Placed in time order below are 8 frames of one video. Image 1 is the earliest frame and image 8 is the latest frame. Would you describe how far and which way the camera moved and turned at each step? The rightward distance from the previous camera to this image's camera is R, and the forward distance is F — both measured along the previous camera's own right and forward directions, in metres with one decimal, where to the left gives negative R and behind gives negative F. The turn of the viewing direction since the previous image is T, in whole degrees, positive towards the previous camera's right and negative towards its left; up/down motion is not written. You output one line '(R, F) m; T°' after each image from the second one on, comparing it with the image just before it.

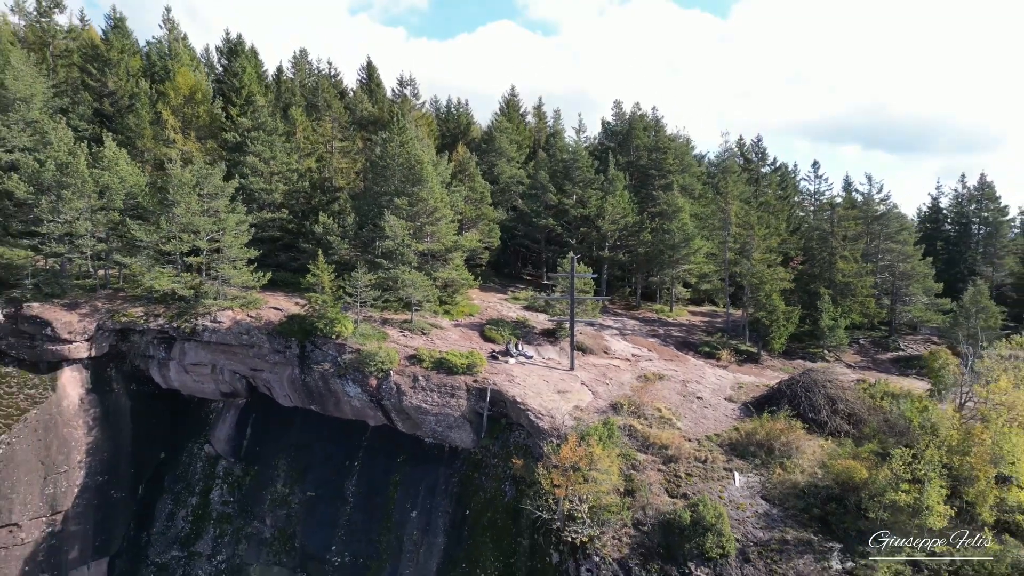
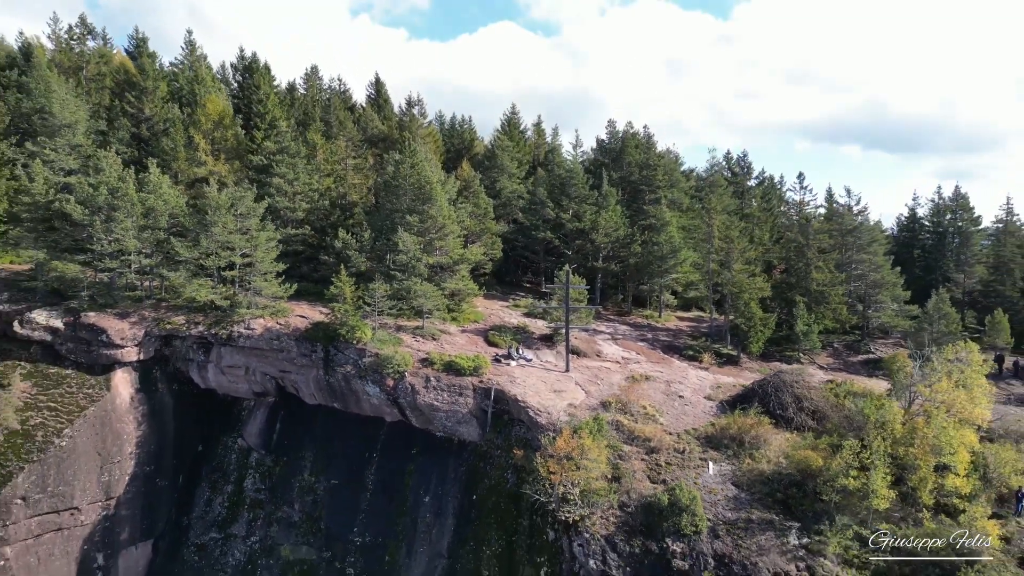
(0.0, -2.6) m; 0°
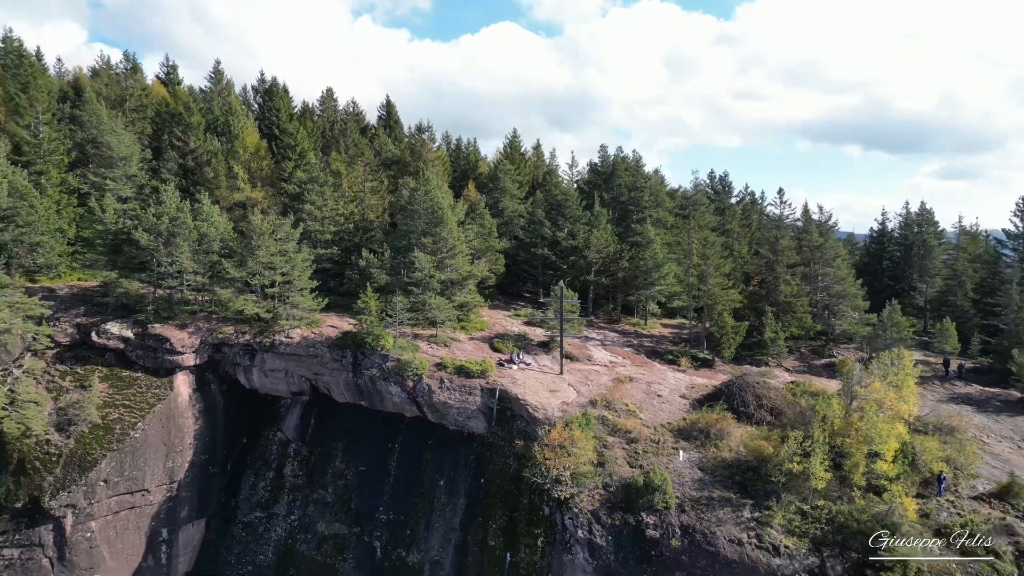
(0.0, -4.1) m; 0°
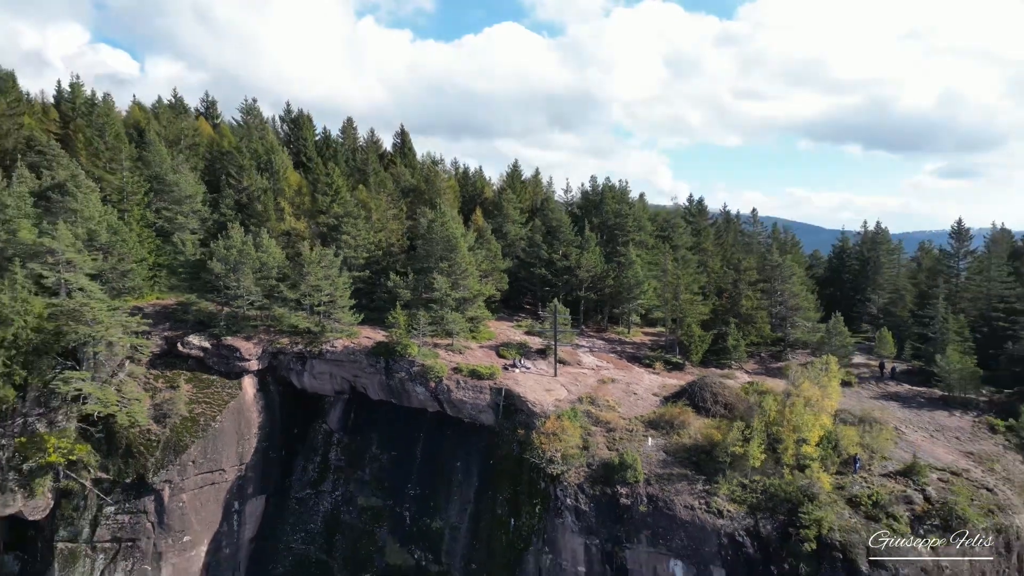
(-0.1, -6.5) m; 0°
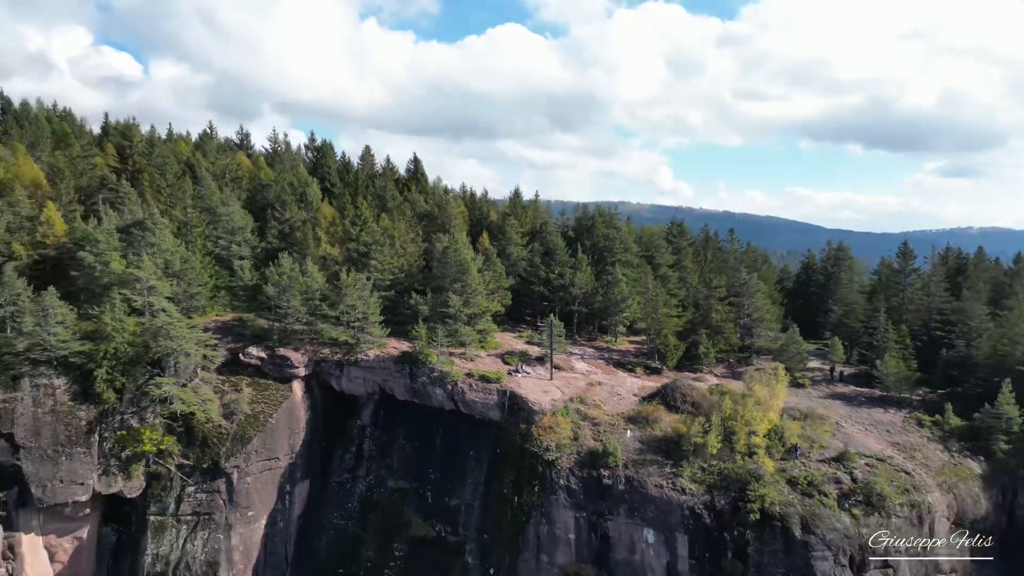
(-0.1, -7.1) m; 0°
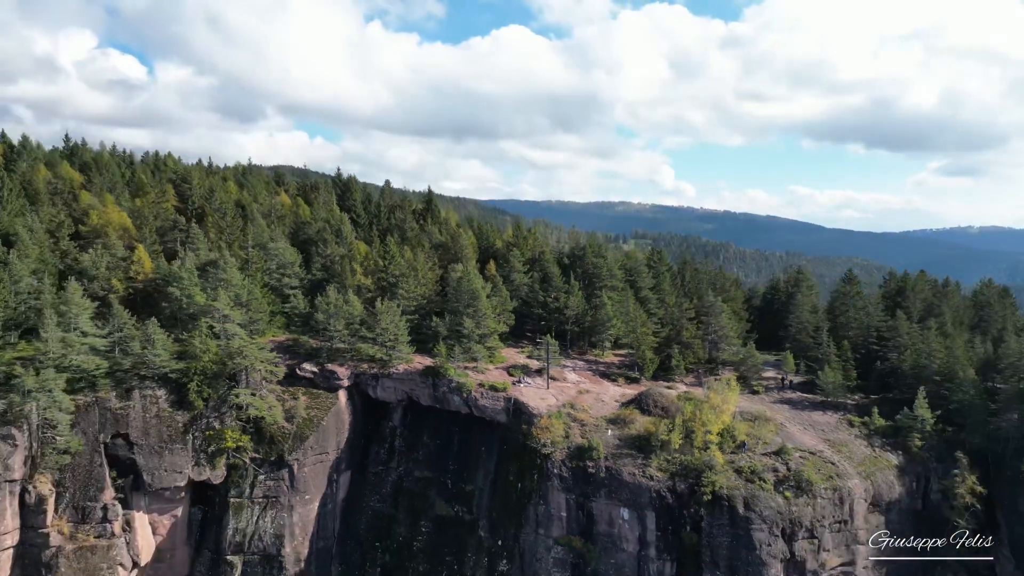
(-0.1, -9.7) m; 0°
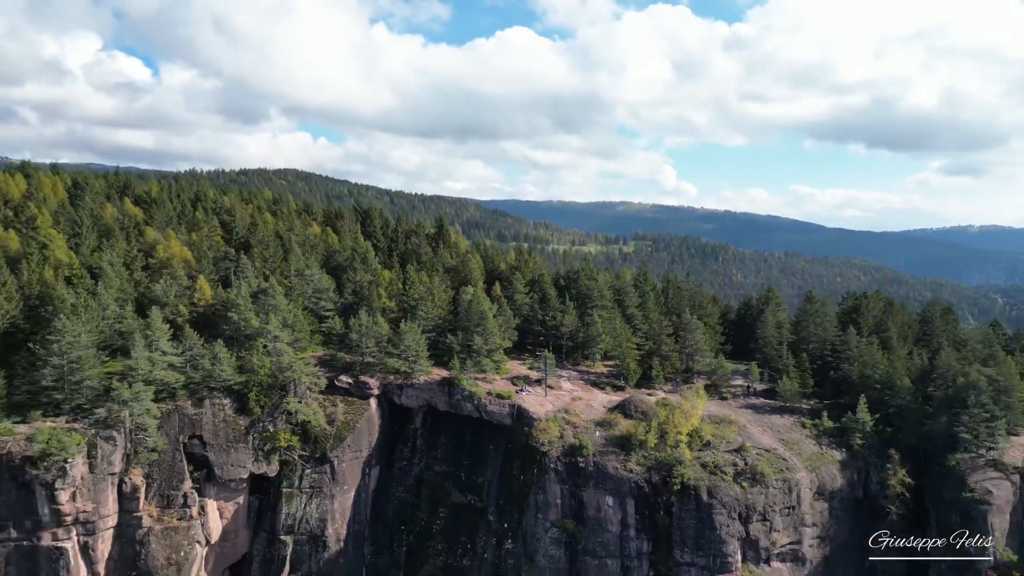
(-0.1, -9.6) m; 0°
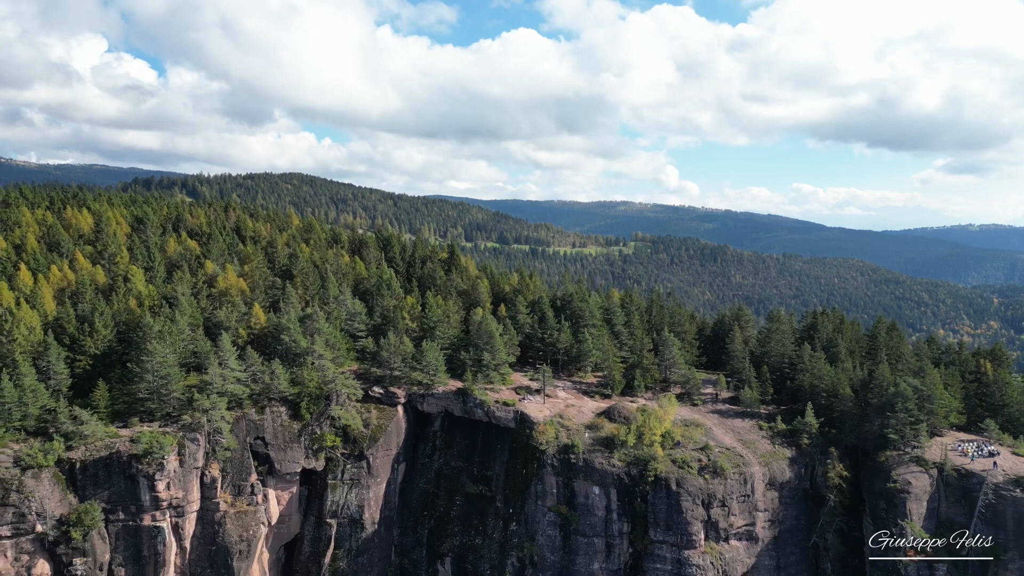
(0.0, -12.2) m; 0°
